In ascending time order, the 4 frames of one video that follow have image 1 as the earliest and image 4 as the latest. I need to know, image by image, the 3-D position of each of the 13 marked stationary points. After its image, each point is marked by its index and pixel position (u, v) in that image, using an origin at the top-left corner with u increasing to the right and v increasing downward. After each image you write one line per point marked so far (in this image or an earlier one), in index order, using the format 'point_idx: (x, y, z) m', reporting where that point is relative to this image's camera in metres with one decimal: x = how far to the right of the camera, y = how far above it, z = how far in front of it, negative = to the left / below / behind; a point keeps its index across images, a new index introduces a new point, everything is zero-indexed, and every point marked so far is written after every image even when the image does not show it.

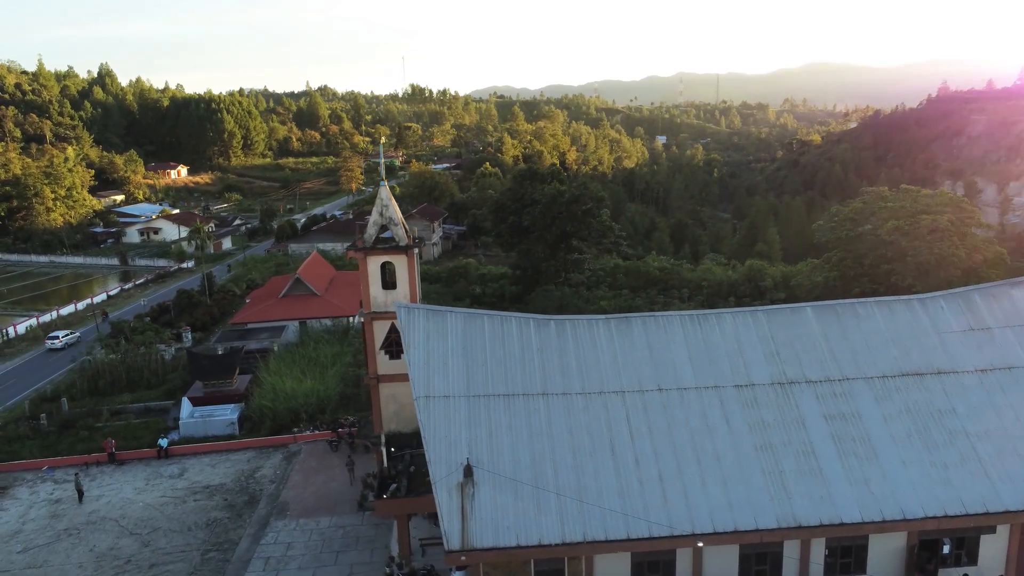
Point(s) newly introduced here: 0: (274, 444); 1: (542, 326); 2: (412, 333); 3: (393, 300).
0: (-6.1, -4.0, +19.9) m
1: (+0.6, -0.7, +14.6) m
2: (-1.8, -0.8, +14.1) m
3: (-2.5, -0.3, +16.2) m
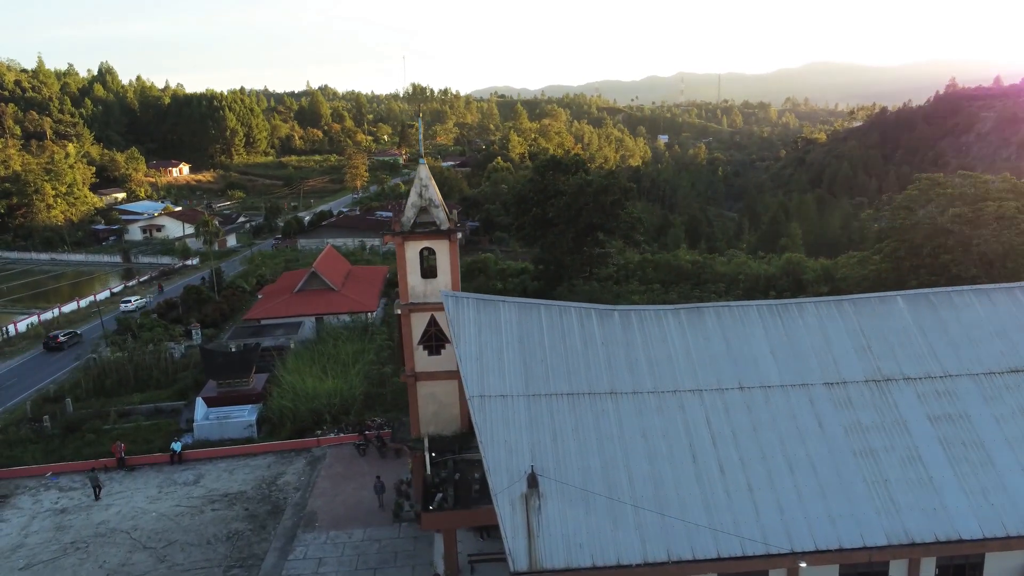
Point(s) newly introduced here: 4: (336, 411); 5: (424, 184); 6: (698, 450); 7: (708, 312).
0: (-5.1, -3.8, +18.4) m
1: (+1.6, -0.5, +13.1) m
2: (-0.8, -0.6, +12.6) m
3: (-1.5, -0.1, +14.7) m
4: (-4.5, -3.1, +19.7) m
5: (-1.6, +1.9, +14.5) m
6: (+2.7, -2.3, +11.3) m
7: (+3.3, -0.4, +13.2) m
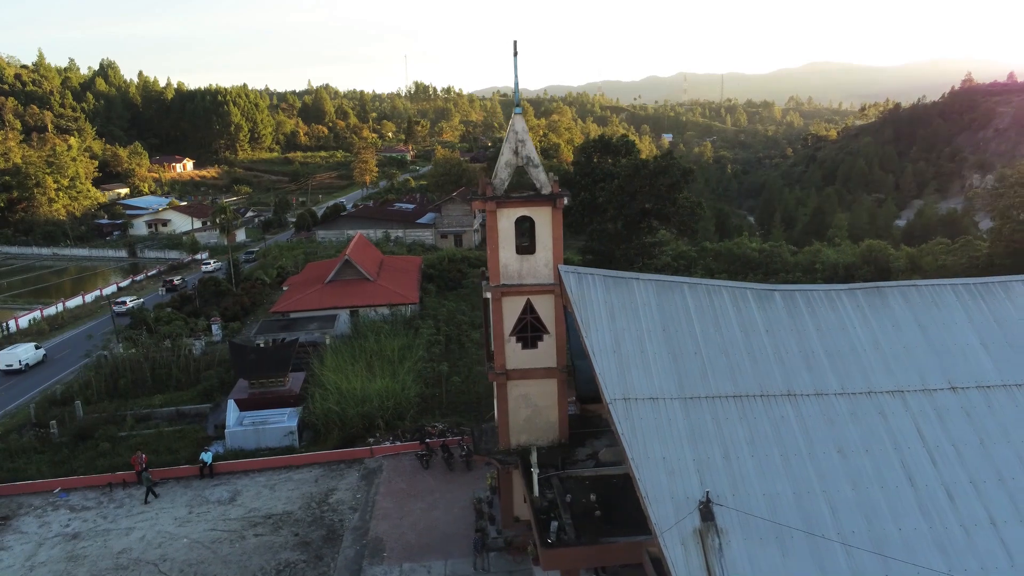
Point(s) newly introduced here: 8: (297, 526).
0: (-3.4, -3.4, +15.7) m
1: (+3.4, -0.1, +10.4) m
2: (+1.0, -0.3, +9.9) m
3: (+0.3, +0.3, +12.0) m
4: (-2.7, -2.8, +17.0) m
5: (+0.1, +2.3, +11.8) m
6: (+4.5, -2.0, +8.6) m
7: (+5.1, -0.1, +10.6) m
8: (-3.7, -4.1, +13.4) m
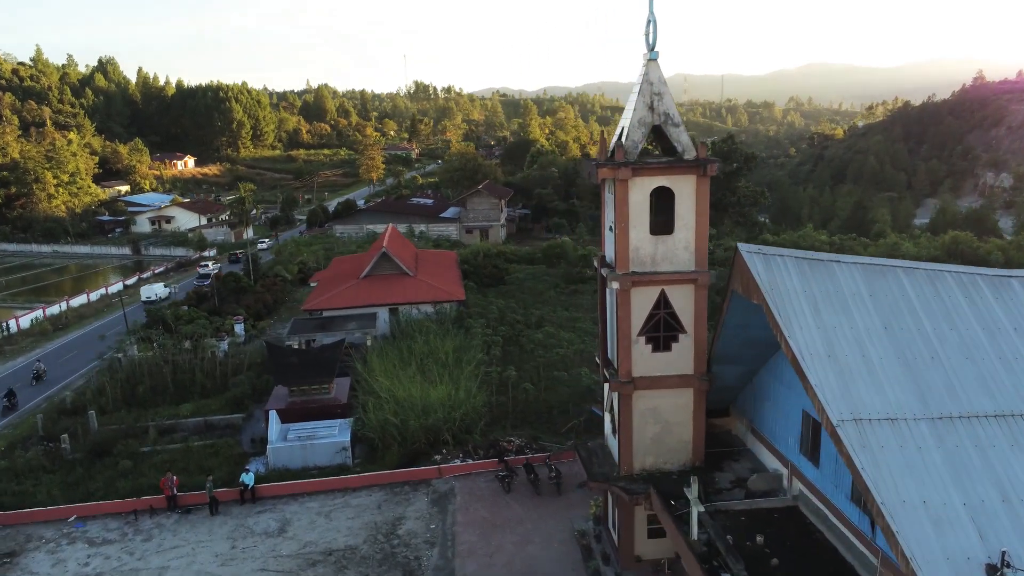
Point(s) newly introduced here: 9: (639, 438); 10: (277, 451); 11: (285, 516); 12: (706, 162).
0: (-1.8, -3.3, +13.4) m
1: (+5.0, 0.0, +8.1) m
2: (+2.6, -0.1, +7.6) m
3: (+1.9, +0.4, +9.7) m
4: (-1.1, -2.6, +14.7) m
5: (+1.8, +2.4, +9.5) m
6: (+6.1, -1.9, +6.3) m
7: (+6.8, +0.1, +8.3) m
8: (-2.1, -4.0, +11.1) m
9: (+1.7, -2.0, +10.0) m
10: (-4.4, -3.0, +14.3) m
11: (-3.7, -3.7, +12.6) m
12: (+2.3, +1.5, +9.4) m
